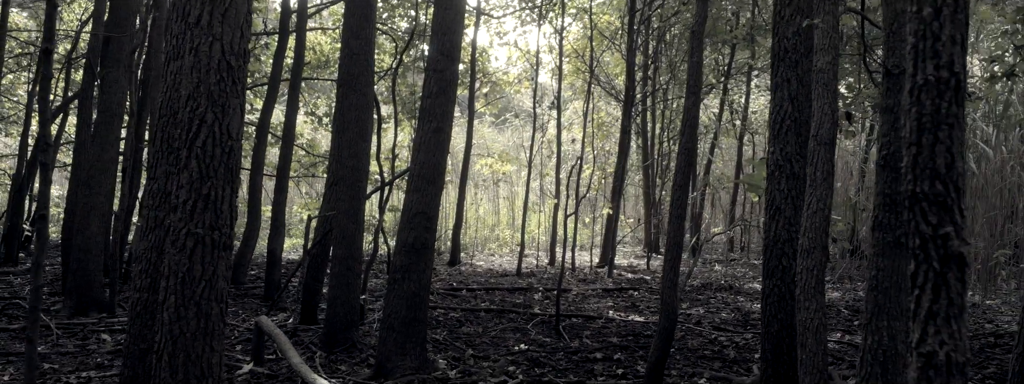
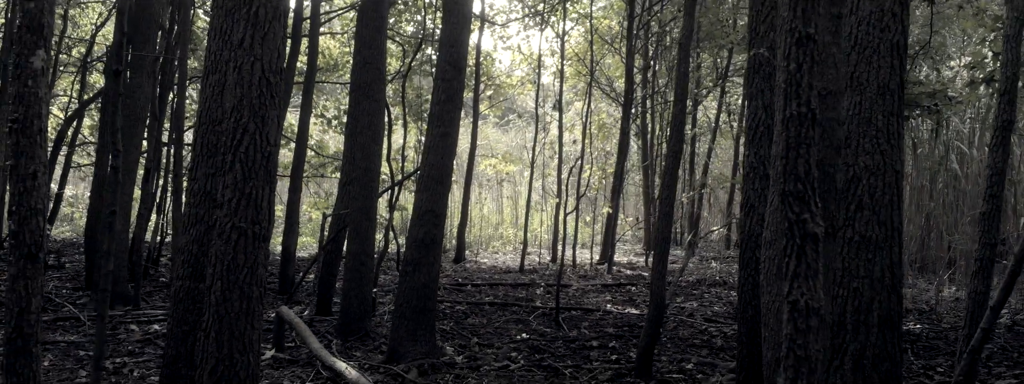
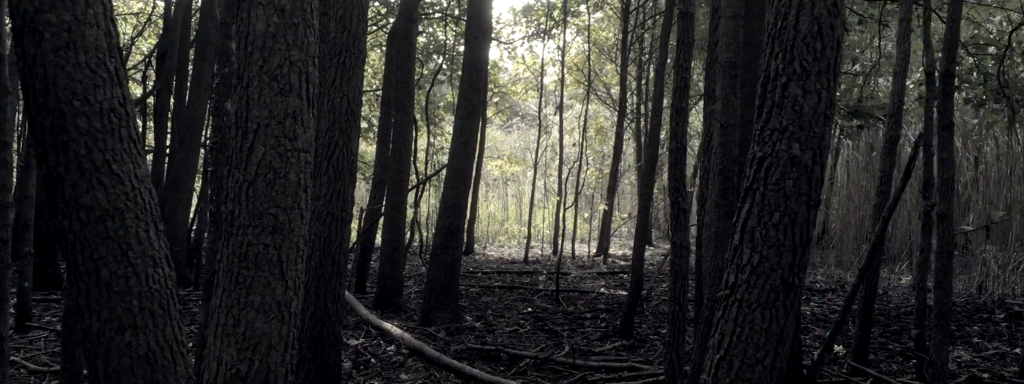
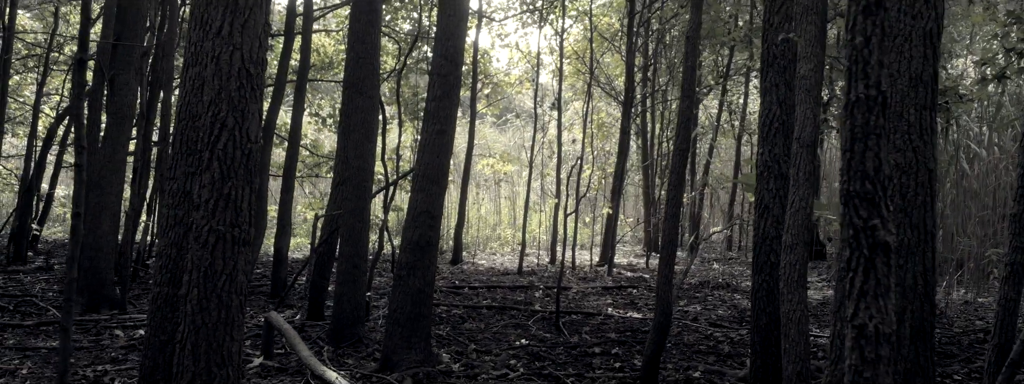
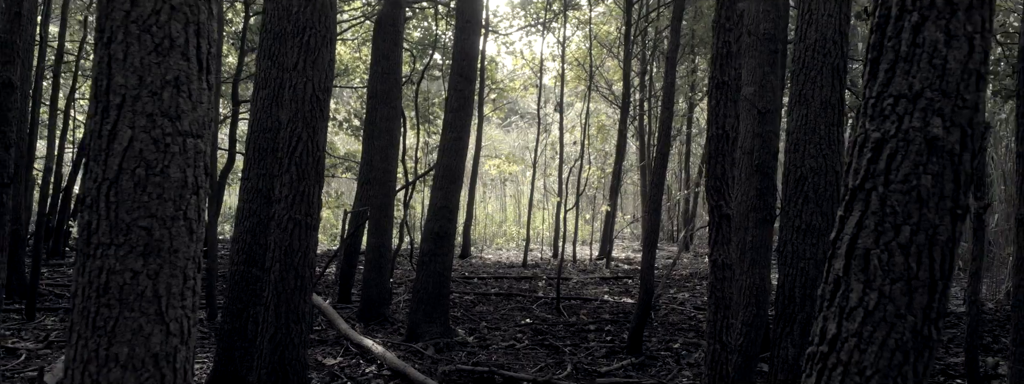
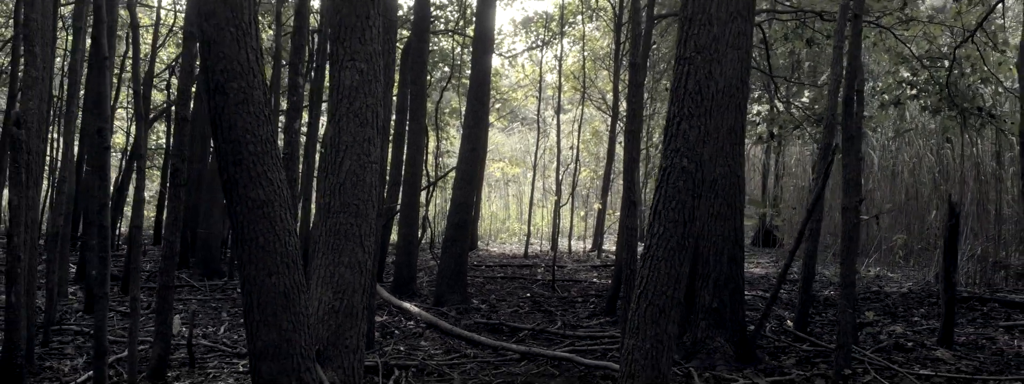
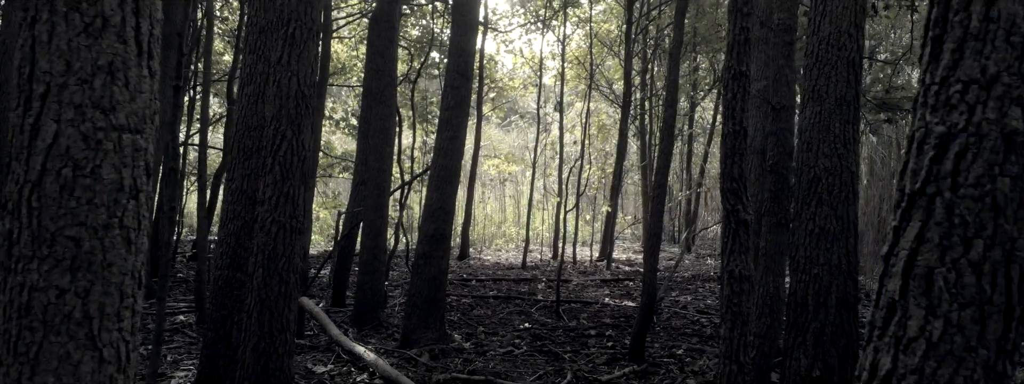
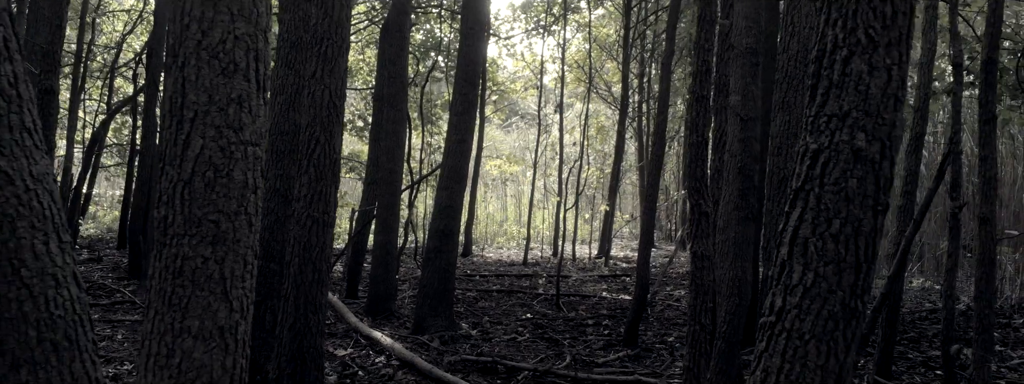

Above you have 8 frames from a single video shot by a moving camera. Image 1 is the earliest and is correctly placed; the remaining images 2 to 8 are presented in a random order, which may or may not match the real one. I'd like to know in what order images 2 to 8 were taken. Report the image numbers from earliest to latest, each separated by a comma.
4, 2, 7, 5, 8, 3, 6
